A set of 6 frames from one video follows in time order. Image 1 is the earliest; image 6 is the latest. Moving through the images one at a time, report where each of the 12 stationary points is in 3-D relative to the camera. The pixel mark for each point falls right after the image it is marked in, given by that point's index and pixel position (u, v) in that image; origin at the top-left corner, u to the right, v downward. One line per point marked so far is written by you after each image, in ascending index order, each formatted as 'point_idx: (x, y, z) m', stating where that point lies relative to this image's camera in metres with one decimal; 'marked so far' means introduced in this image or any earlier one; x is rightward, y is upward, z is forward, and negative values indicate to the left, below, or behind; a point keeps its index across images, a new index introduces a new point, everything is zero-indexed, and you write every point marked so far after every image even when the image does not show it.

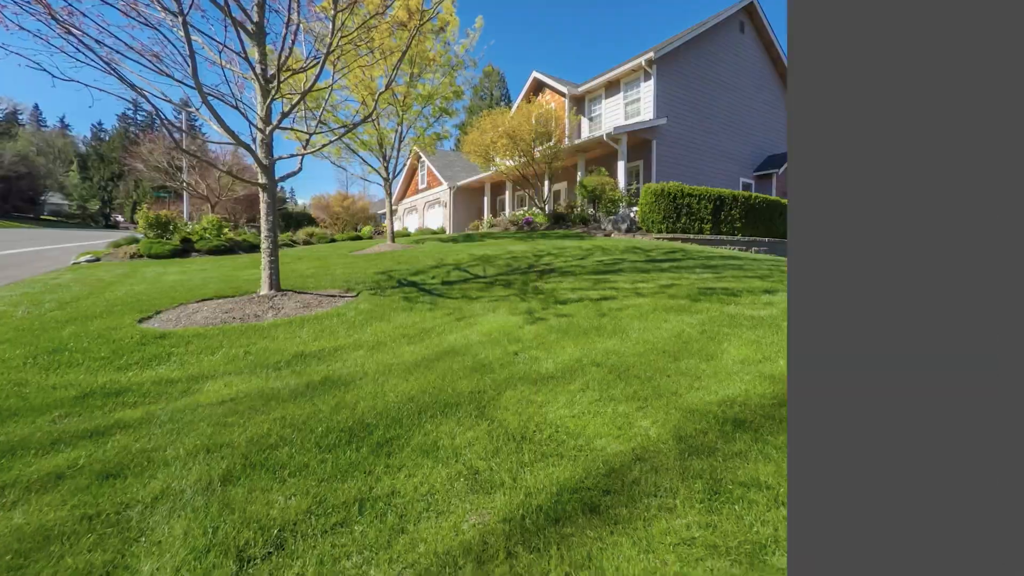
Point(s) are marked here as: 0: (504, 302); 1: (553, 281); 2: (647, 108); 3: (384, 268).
0: (-0.1, -0.3, +4.9) m
1: (+0.9, +0.1, +5.9) m
2: (+8.6, +11.6, +18.6) m
3: (-3.4, +0.5, +7.8) m
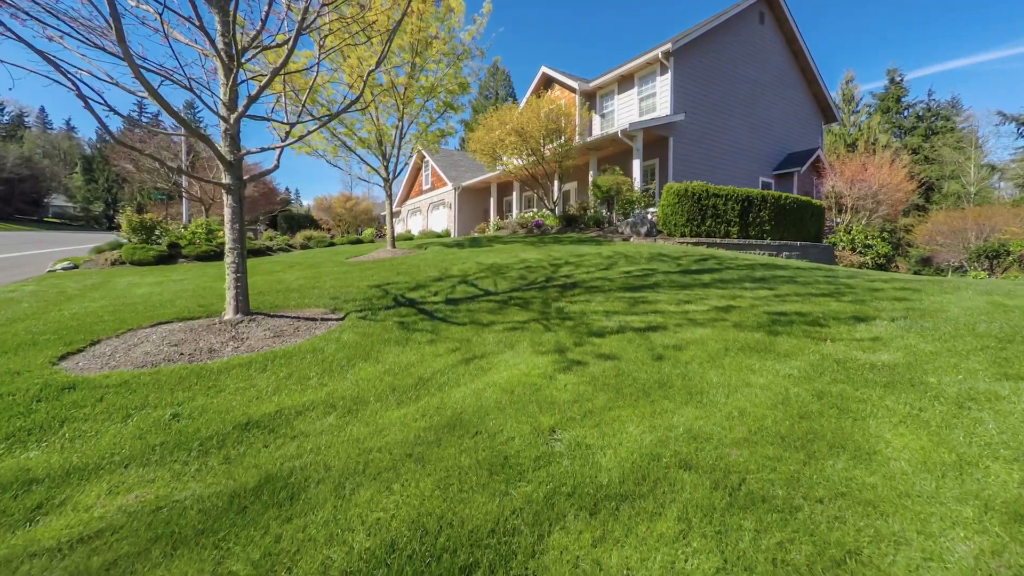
0: (+0.2, -0.6, +3.9) m
1: (+1.2, -0.3, +4.9) m
2: (+9.1, +11.2, +17.5) m
3: (-3.1, +0.2, +6.9) m
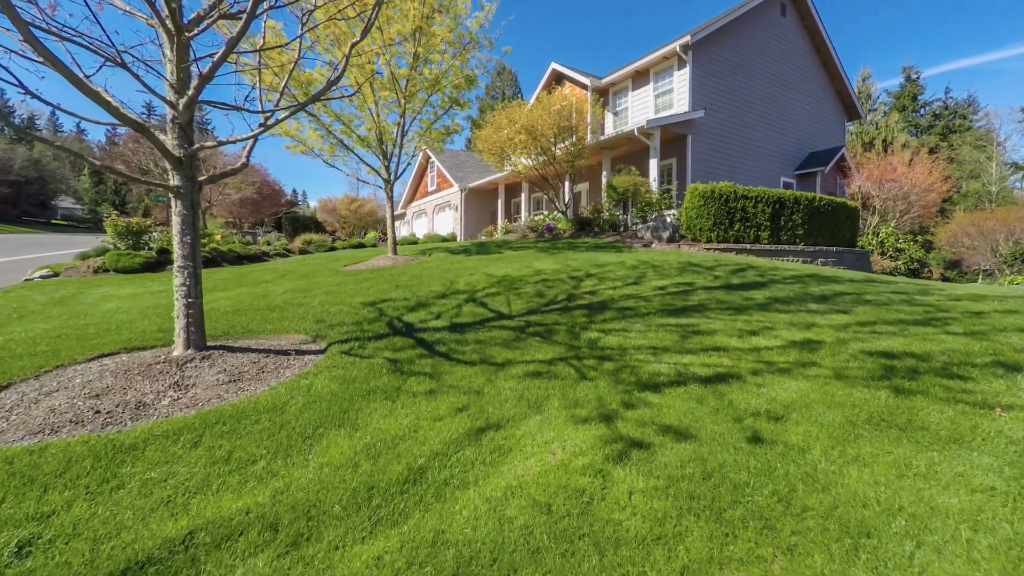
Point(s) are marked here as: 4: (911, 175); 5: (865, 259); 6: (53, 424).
0: (+0.4, -1.0, +2.9) m
1: (+1.4, -0.6, +4.0) m
2: (+9.6, +10.7, +16.4) m
3: (-2.8, -0.2, +6.0) m
4: (+25.5, +7.4, +18.7) m
5: (+18.1, +1.5, +14.8) m
6: (-3.9, -1.2, +2.5) m
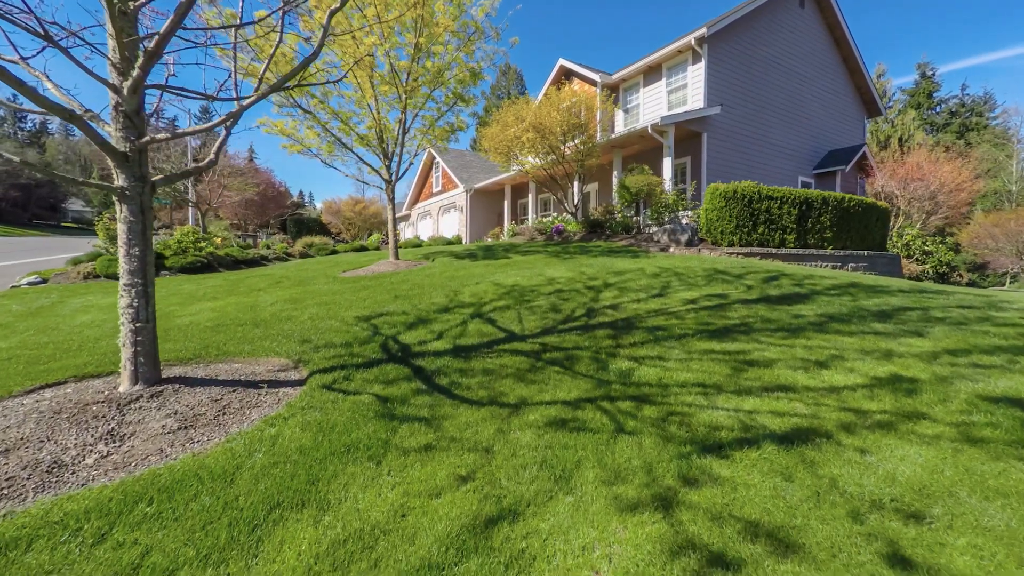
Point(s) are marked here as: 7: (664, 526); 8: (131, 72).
0: (+0.5, -1.2, +2.3) m
1: (+1.6, -0.8, +3.3) m
2: (+10.0, +10.5, +15.6) m
3: (-2.6, -0.4, +5.4) m
4: (+26.0, +7.1, +17.6) m
5: (+18.4, +1.2, +13.8) m
6: (-3.8, -1.4, +1.9) m
7: (+0.9, -1.3, +1.6) m
8: (-3.5, +2.0, +2.7) m
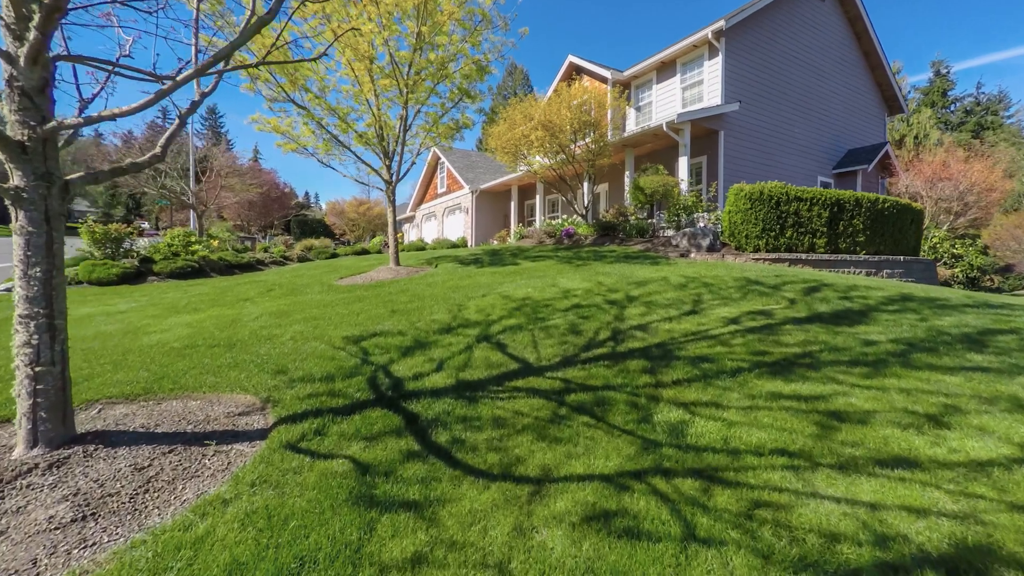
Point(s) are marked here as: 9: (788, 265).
0: (+0.7, -1.5, +1.6) m
1: (+1.7, -1.1, +2.6) m
2: (+10.4, +10.1, +14.8) m
3: (-2.4, -0.6, +4.8) m
4: (+26.4, +6.7, +16.5) m
5: (+18.7, +0.8, +12.9) m
6: (-3.7, -1.6, +1.3) m
7: (+1.0, -1.6, +0.9) m
8: (-3.4, +1.8, +2.1) m
9: (+9.3, +0.8, +9.8) m
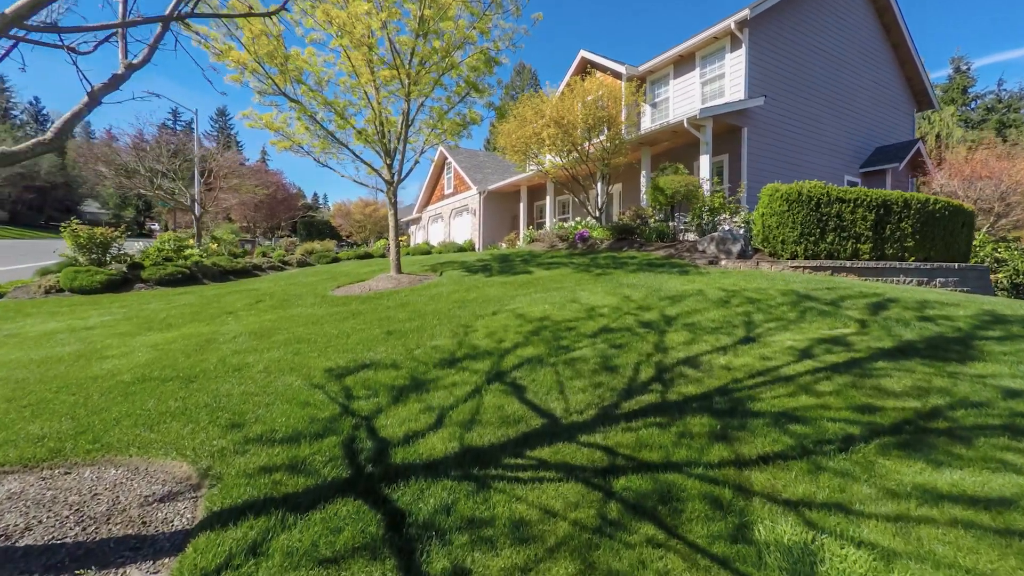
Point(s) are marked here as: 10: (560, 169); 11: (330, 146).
0: (+0.8, -1.7, +0.7) m
1: (+1.9, -1.4, +1.7) m
2: (+10.9, +9.8, +13.7) m
3: (-2.2, -0.9, +4.0) m
4: (+26.9, +6.2, +15.1) m
5: (+19.2, +0.4, +11.6) m
6: (-3.5, -1.9, +0.5) m
7: (+1.1, -1.9, 0.0) m
8: (-3.2, +1.5, +1.3) m
9: (+9.7, +0.4, +8.7) m
10: (+2.3, +5.7, +13.7) m
11: (-5.4, +4.2, +8.5) m
